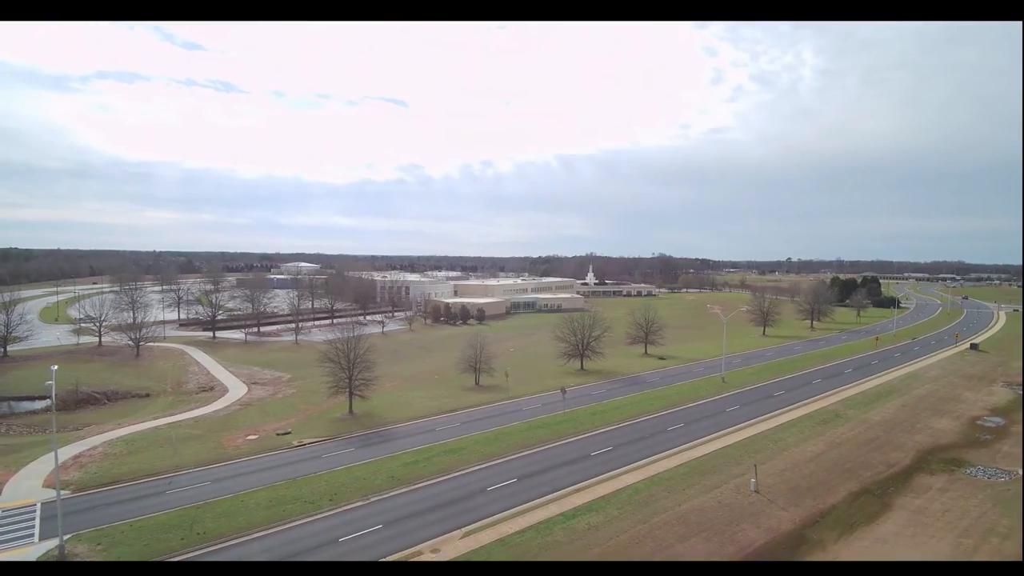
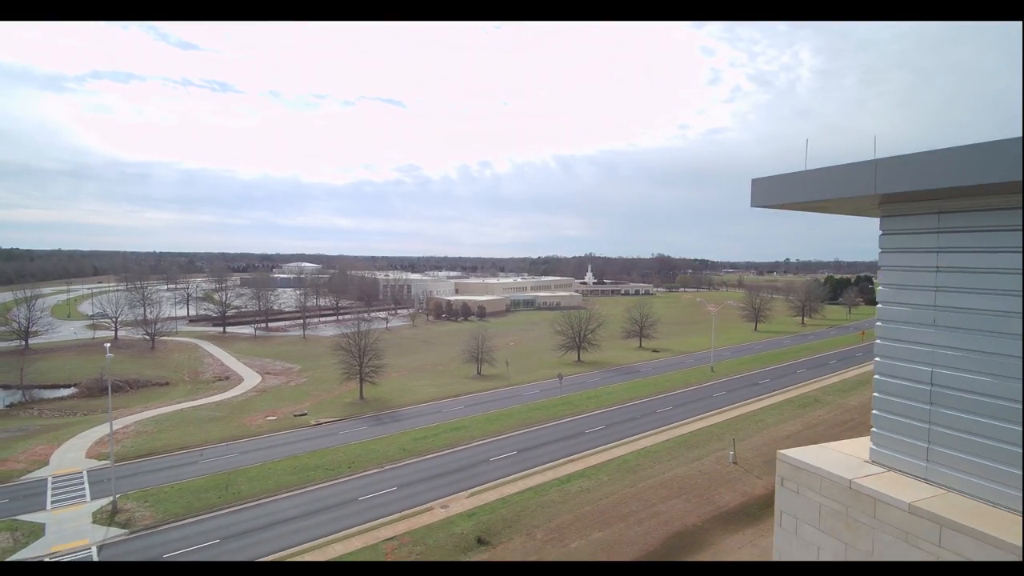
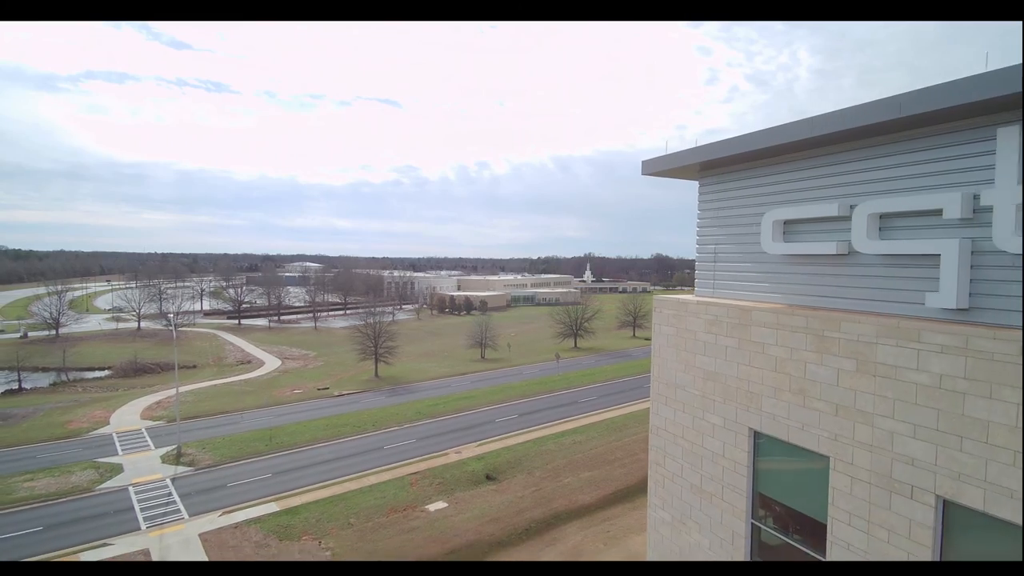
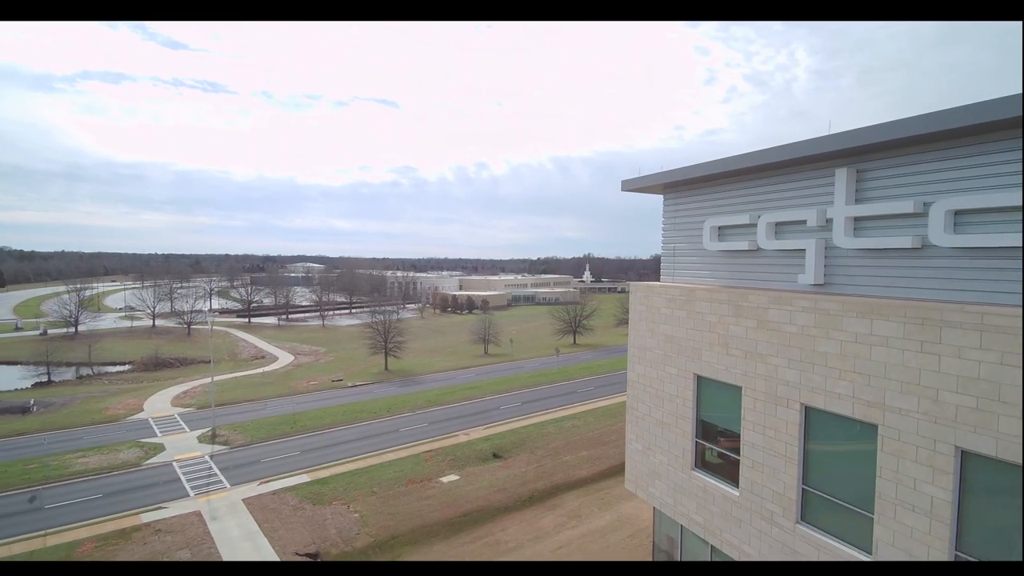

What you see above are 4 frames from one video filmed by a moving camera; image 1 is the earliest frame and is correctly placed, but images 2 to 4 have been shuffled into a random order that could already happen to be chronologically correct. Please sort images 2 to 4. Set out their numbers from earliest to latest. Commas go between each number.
2, 3, 4
